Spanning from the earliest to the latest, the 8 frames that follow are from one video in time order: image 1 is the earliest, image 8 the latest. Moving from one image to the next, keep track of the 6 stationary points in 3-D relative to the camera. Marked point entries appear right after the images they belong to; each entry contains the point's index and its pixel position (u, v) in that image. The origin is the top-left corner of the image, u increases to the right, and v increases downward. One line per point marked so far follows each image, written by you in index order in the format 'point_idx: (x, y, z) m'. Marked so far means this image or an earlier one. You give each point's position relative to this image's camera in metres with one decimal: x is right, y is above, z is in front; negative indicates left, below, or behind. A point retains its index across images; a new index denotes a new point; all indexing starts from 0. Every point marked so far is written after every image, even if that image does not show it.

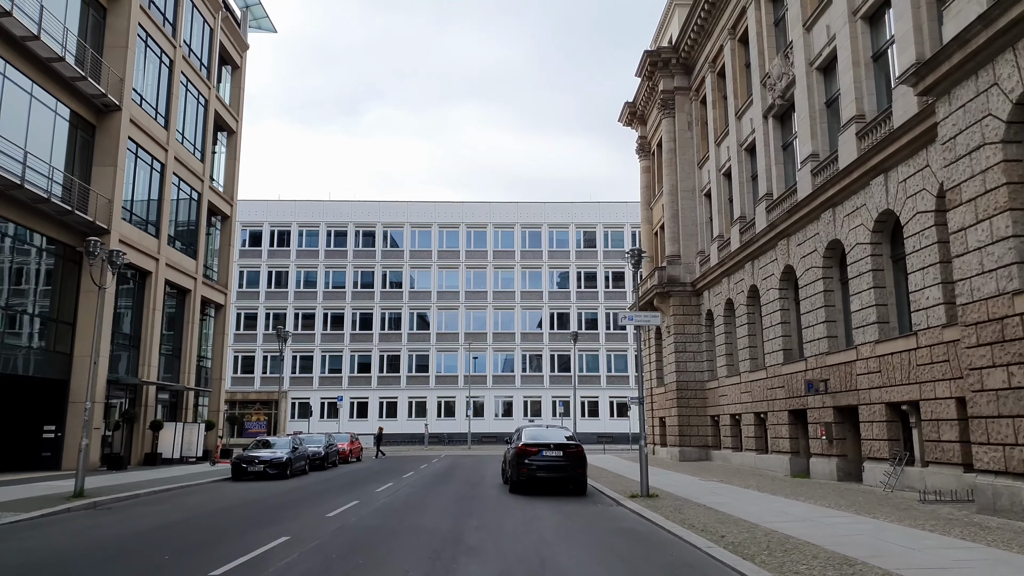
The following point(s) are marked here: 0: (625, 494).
0: (+2.5, -4.7, +17.6) m
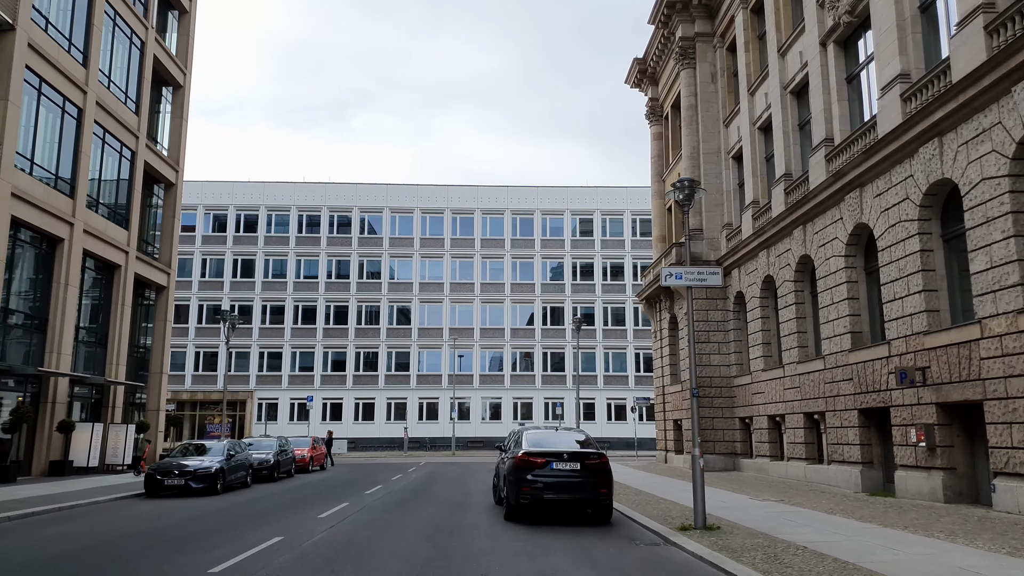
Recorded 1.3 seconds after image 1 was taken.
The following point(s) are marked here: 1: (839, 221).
0: (+2.5, -3.8, +12.5) m
1: (+8.1, +1.6, +19.2) m
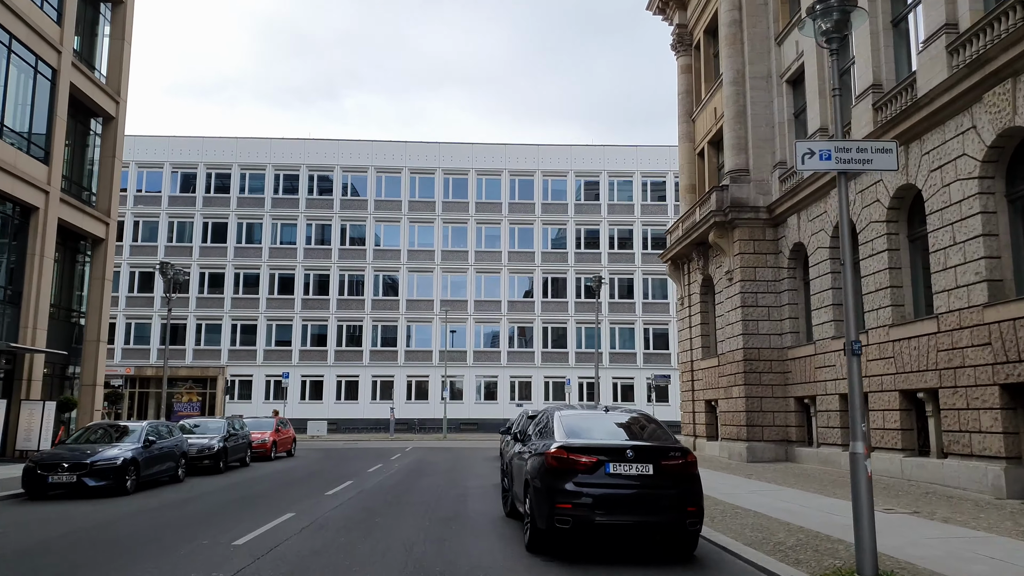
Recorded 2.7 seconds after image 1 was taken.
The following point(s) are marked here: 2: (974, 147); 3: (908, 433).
0: (+2.8, -2.7, +7.6) m
1: (+8.3, +2.8, +14.3) m
2: (+8.3, +2.5, +14.0) m
3: (+8.3, -3.0, +16.3) m
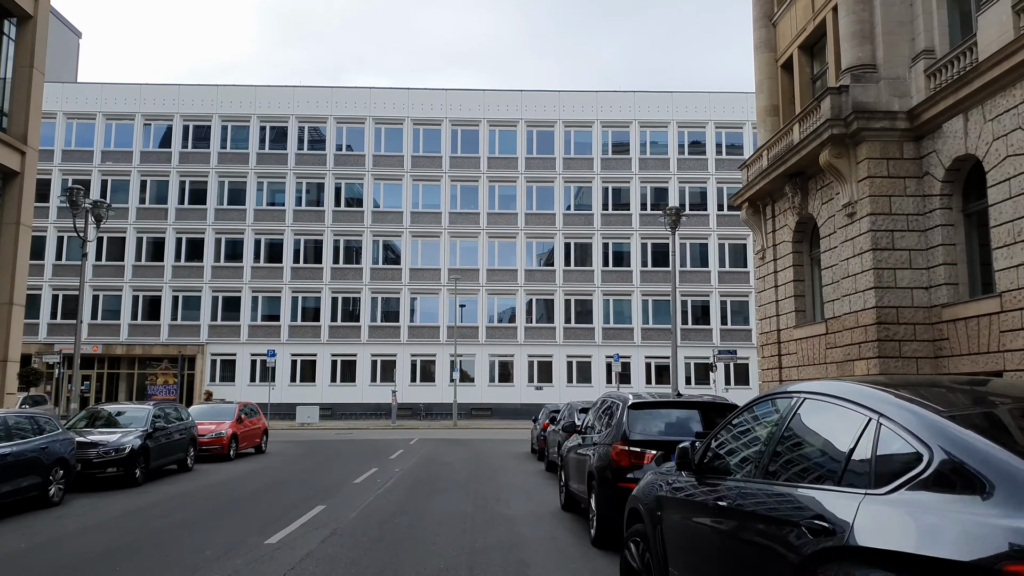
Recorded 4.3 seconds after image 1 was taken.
0: (+3.6, -1.7, +1.4) m
1: (+9.2, +4.0, +7.9) m
2: (+9.2, +3.7, +7.6) m
3: (+9.2, -1.8, +10.1) m
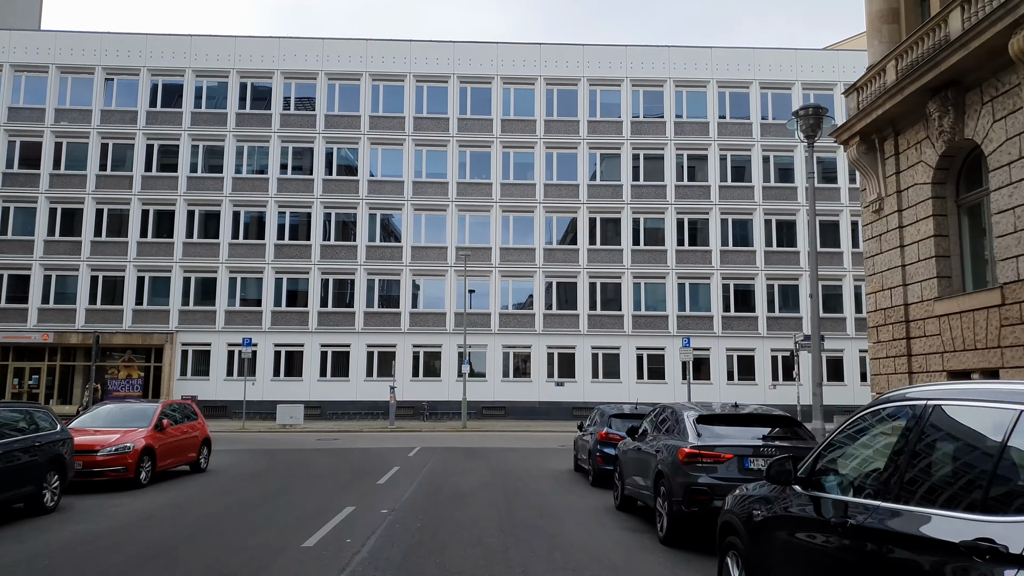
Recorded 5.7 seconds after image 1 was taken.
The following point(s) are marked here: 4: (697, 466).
0: (+4.3, -0.9, -4.4) m
1: (+9.9, +4.8, +2.0) m
2: (+9.8, +4.4, +1.8) m
3: (+9.8, -1.0, +4.3) m
4: (+1.8, -1.8, +7.7) m
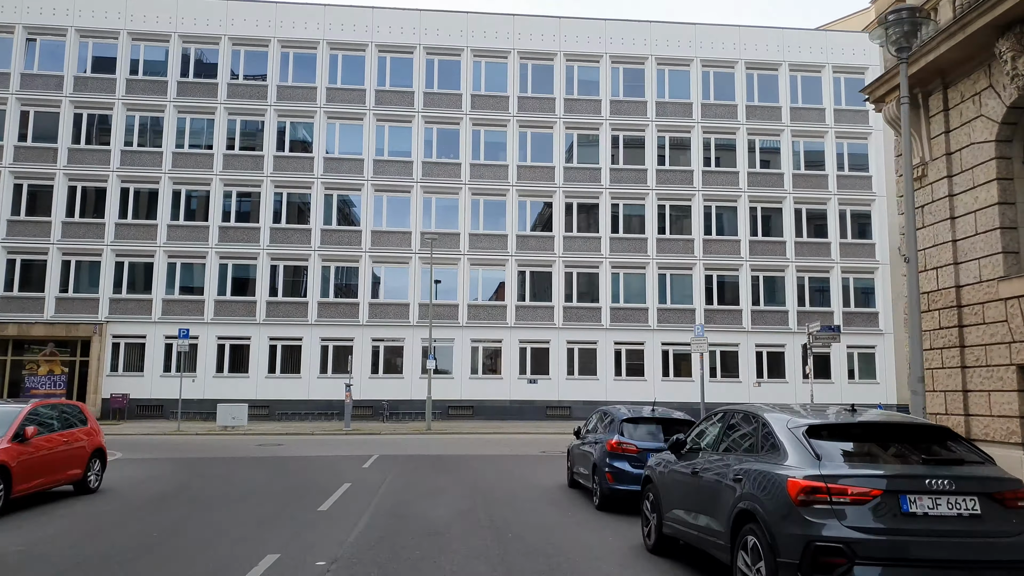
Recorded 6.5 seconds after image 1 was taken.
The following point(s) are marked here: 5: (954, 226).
0: (+4.9, -0.6, -7.2) m
1: (+10.3, +5.1, -0.5) m
2: (+10.2, +4.8, -0.7) m
3: (+10.1, -0.7, +1.8) m
4: (+1.9, -1.4, +4.8) m
5: (+8.0, +1.1, +14.2) m
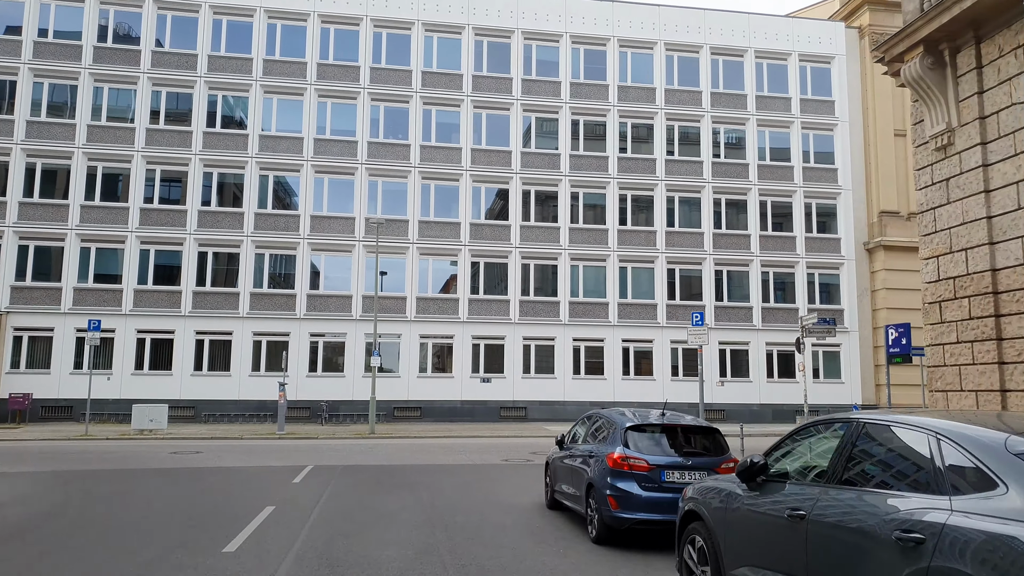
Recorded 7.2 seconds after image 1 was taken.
0: (+5.9, -0.3, -9.3) m
1: (+10.8, +5.3, -2.2) m
2: (+10.8, +5.0, -2.4) m
3: (+10.4, -0.5, 0.0) m
4: (+2.0, -1.1, +2.6) m
5: (+7.5, +1.4, +12.3) m
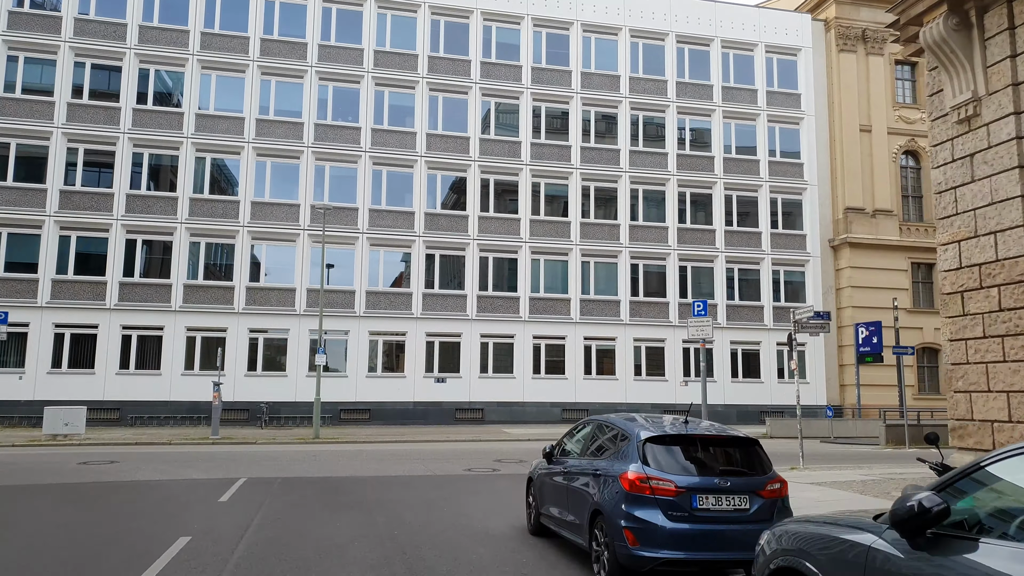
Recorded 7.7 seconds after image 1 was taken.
0: (+6.9, -0.1, -10.7) m
1: (+11.4, +5.5, -3.3) m
2: (+11.4, +5.1, -3.6) m
3: (+10.8, -0.3, -1.1) m
4: (+2.3, -0.8, +0.8) m
5: (+7.1, +1.5, +10.9) m
